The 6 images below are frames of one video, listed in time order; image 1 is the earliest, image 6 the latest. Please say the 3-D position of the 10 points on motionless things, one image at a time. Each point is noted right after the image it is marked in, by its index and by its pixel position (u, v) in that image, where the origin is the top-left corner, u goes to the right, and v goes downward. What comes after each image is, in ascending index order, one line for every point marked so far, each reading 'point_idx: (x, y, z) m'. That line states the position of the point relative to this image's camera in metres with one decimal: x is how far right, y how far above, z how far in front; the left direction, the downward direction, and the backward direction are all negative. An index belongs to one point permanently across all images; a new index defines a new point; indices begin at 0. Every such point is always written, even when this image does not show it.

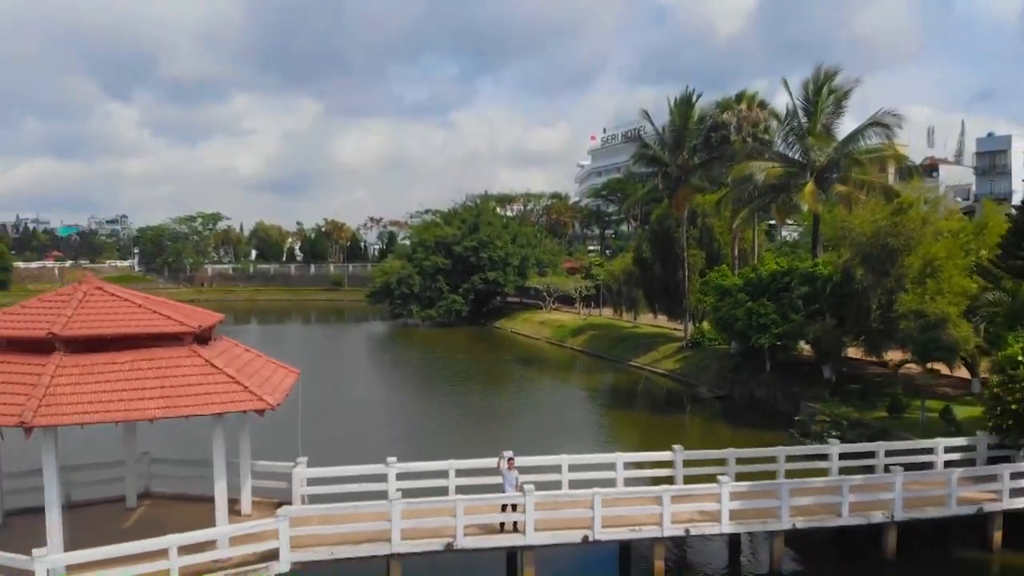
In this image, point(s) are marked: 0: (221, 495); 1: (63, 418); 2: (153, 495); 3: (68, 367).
0: (-3.6, -2.5, +9.3) m
1: (-4.7, -1.4, +7.9) m
2: (-5.3, -3.1, +11.1) m
3: (-5.0, -0.9, +8.5) m
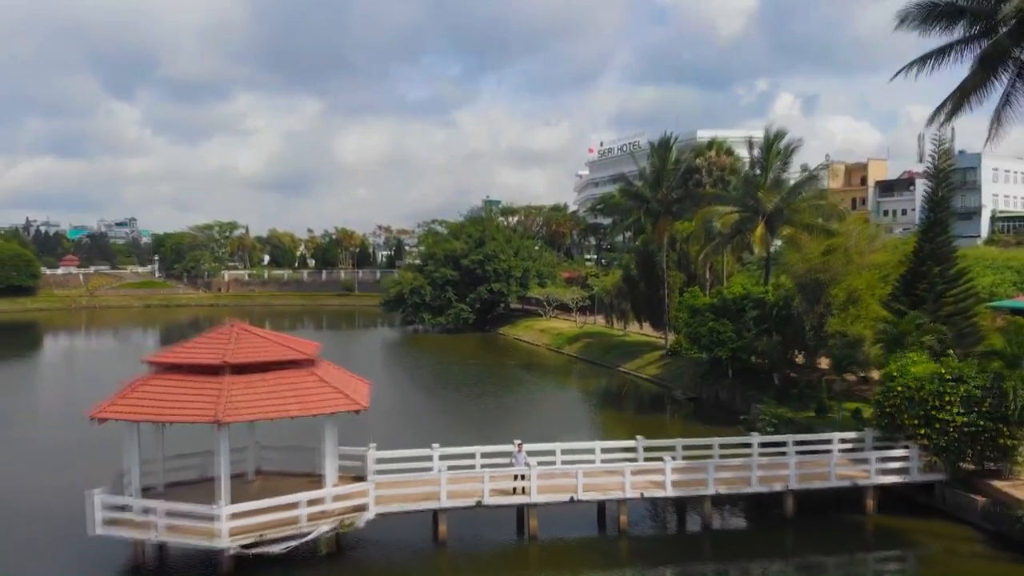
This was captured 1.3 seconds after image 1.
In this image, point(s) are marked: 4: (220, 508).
0: (-3.4, -3.3, +13.7) m
1: (-4.5, -2.1, +12.3) m
2: (-5.2, -3.9, +15.5) m
3: (-4.8, -1.7, +12.9) m
4: (-4.8, -3.7, +12.3) m
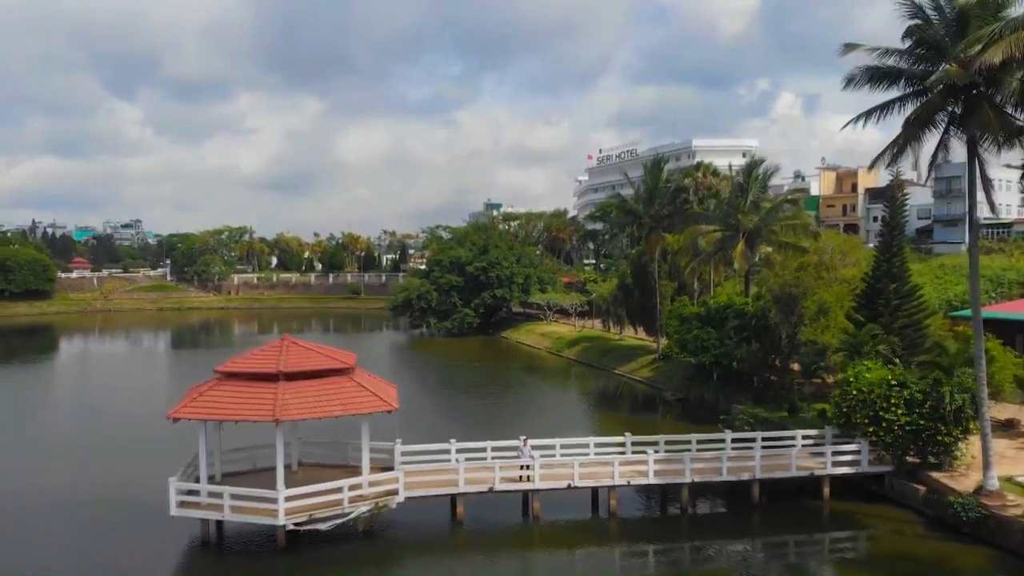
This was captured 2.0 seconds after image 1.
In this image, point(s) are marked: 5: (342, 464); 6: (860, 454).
0: (-3.2, -3.7, +16.3) m
1: (-4.4, -2.6, +14.9) m
2: (-5.0, -4.3, +18.1) m
3: (-4.7, -2.1, +15.5) m
4: (-4.7, -4.1, +14.9) m
5: (-4.1, -4.3, +18.0) m
6: (+8.8, -4.2, +18.8) m
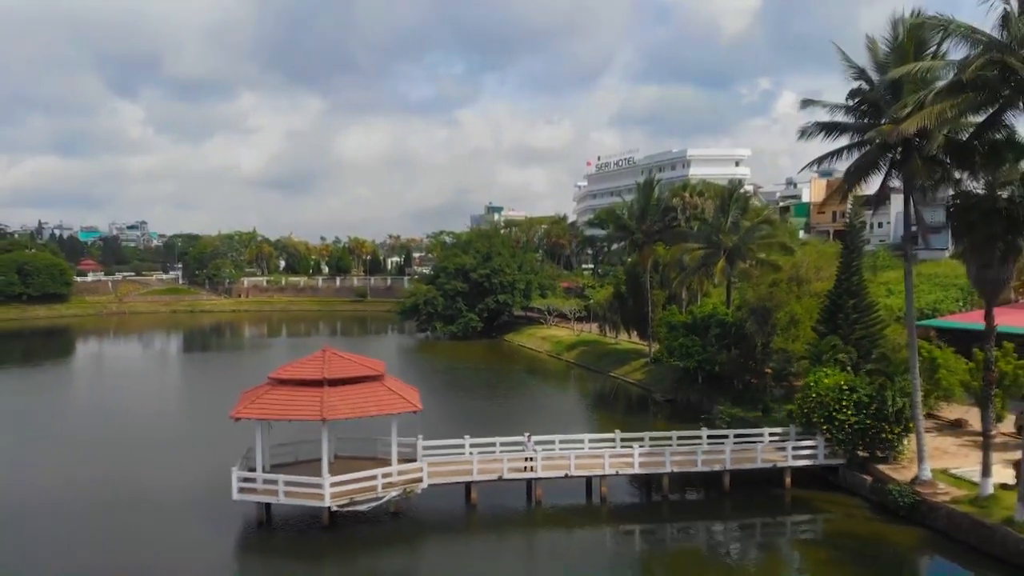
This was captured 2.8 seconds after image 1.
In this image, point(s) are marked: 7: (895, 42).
0: (-3.1, -4.2, +19.3) m
1: (-4.2, -3.1, +17.9) m
2: (-4.9, -4.8, +21.1) m
3: (-4.5, -2.6, +18.5) m
4: (-4.5, -4.6, +17.9) m
5: (-4.0, -4.8, +21.0) m
6: (+9.0, -4.7, +21.8) m
7: (+9.4, +6.0, +18.2) m
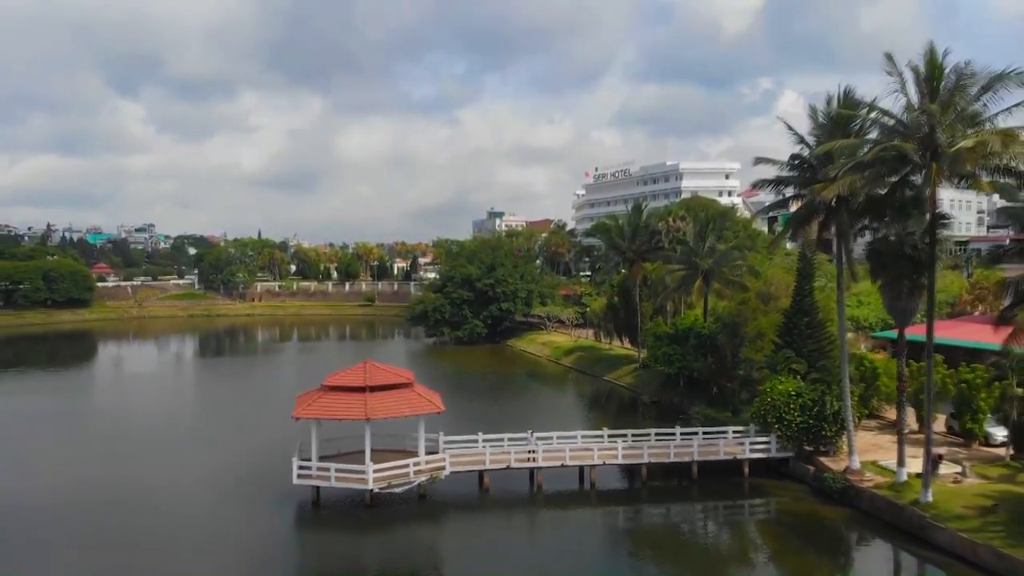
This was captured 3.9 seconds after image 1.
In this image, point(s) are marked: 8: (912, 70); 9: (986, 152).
0: (-2.9, -5.0, +23.7) m
1: (-4.0, -3.8, +22.3) m
2: (-4.7, -5.6, +25.5) m
3: (-4.3, -3.4, +22.9) m
4: (-4.3, -5.4, +22.3) m
5: (-3.8, -5.6, +25.4) m
6: (+9.2, -5.5, +26.2) m
7: (+9.6, +5.2, +22.6) m
8: (+10.7, +5.8, +19.8) m
9: (+11.4, +3.2, +17.9) m
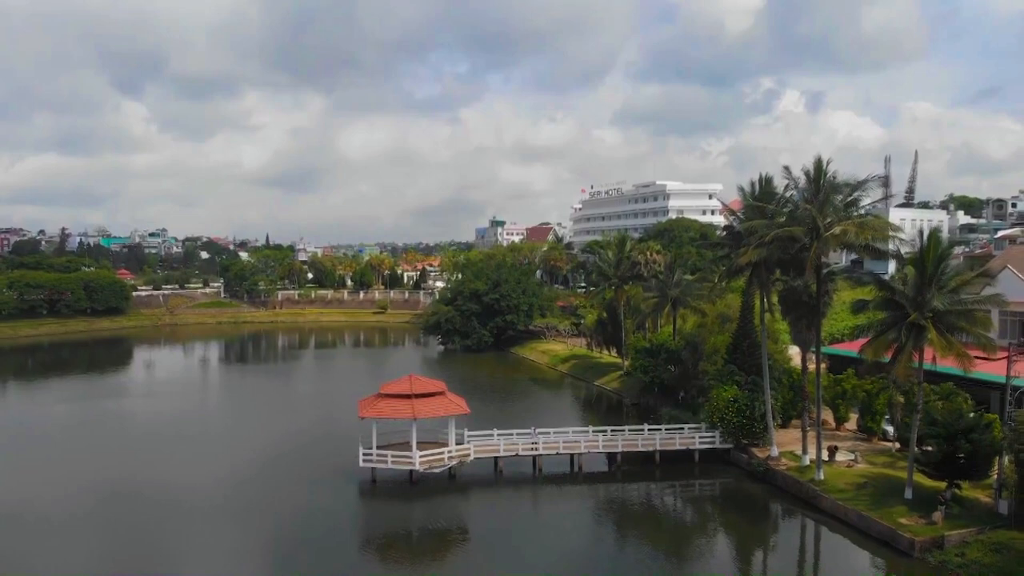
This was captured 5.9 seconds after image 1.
0: (-2.6, -6.4, +31.9) m
1: (-3.7, -5.3, +30.5) m
2: (-4.4, -7.0, +33.7) m
3: (-4.0, -4.8, +31.1) m
4: (-4.0, -6.8, +30.5) m
5: (-3.5, -7.0, +33.6) m
6: (+9.5, -6.9, +34.4) m
7: (+9.9, +3.8, +30.7) m
8: (+11.0, +4.4, +28.0) m
9: (+11.7, +1.8, +26.0) m
